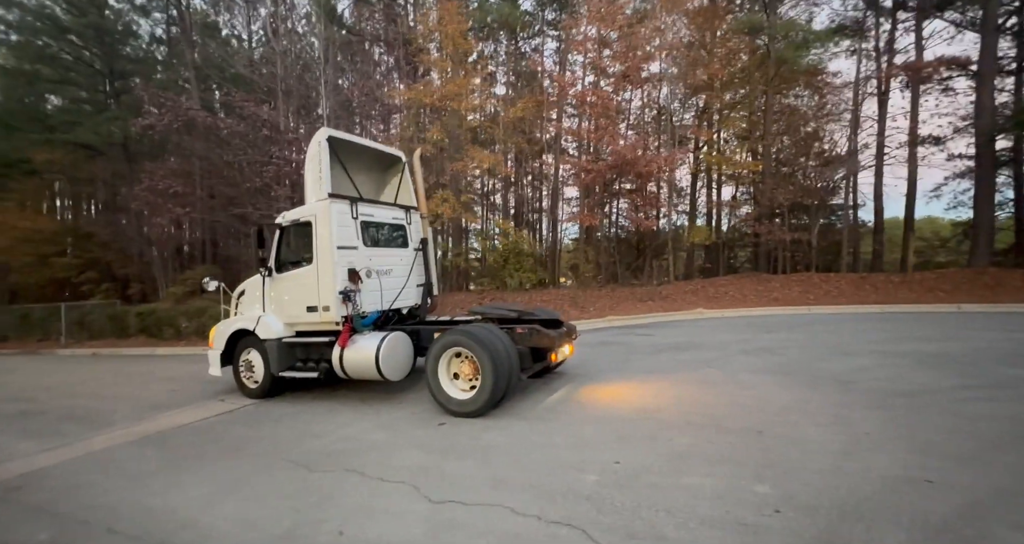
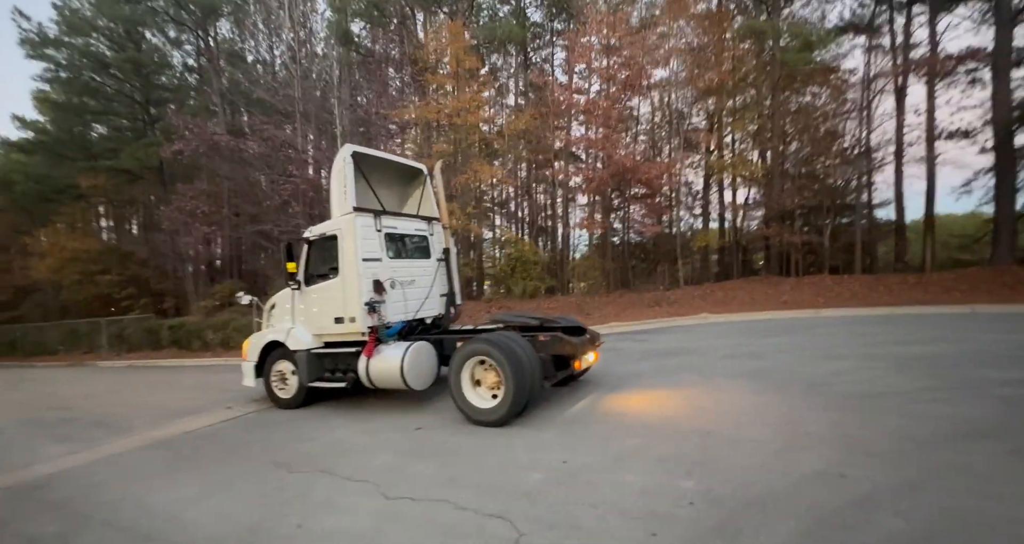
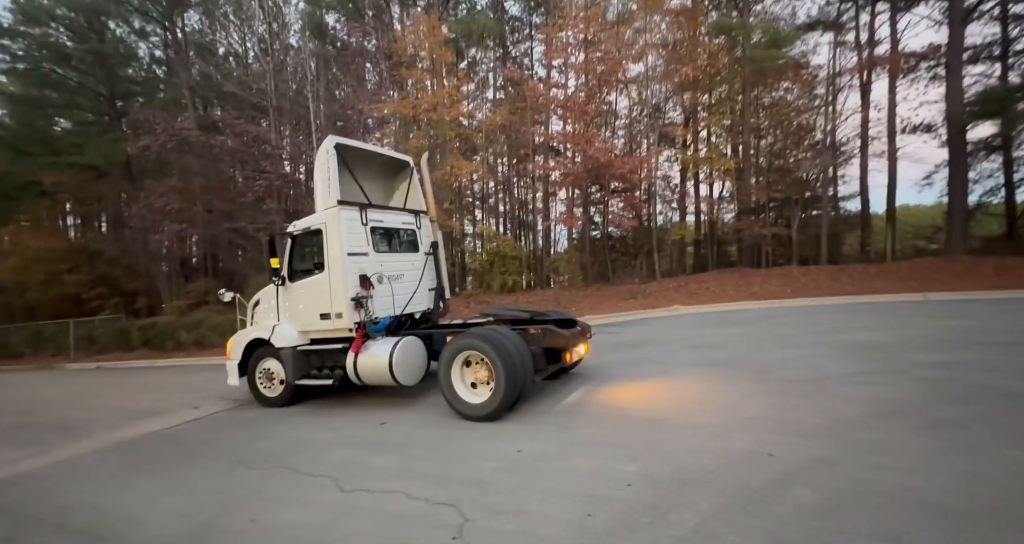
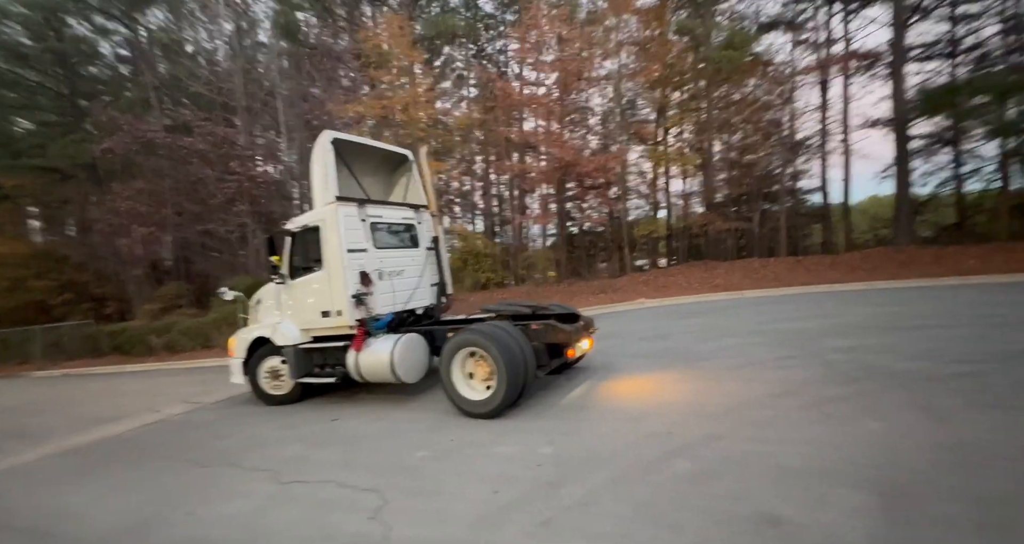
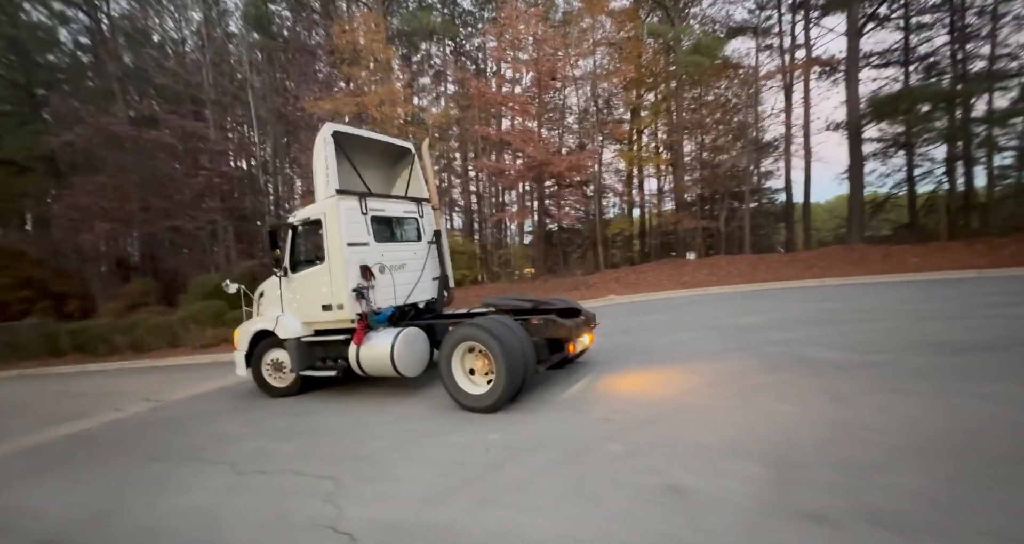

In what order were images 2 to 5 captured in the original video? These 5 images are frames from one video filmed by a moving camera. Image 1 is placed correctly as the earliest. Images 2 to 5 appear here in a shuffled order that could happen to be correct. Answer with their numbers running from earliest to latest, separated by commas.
2, 3, 4, 5
